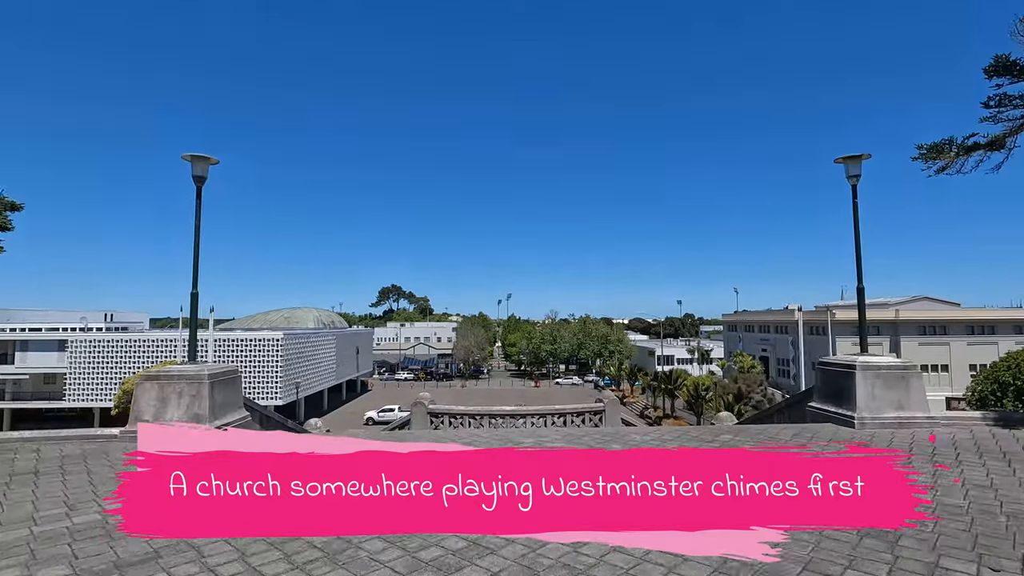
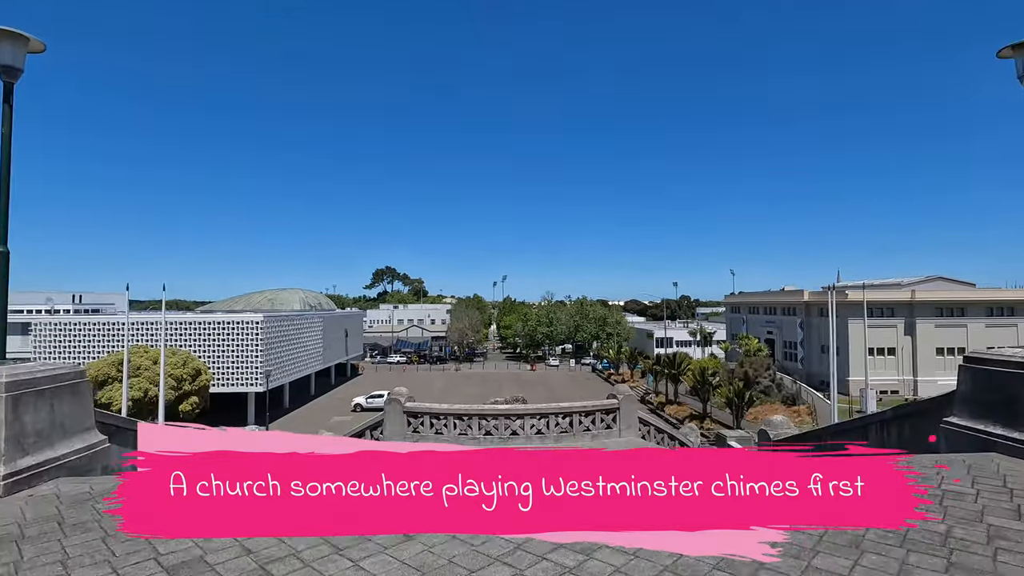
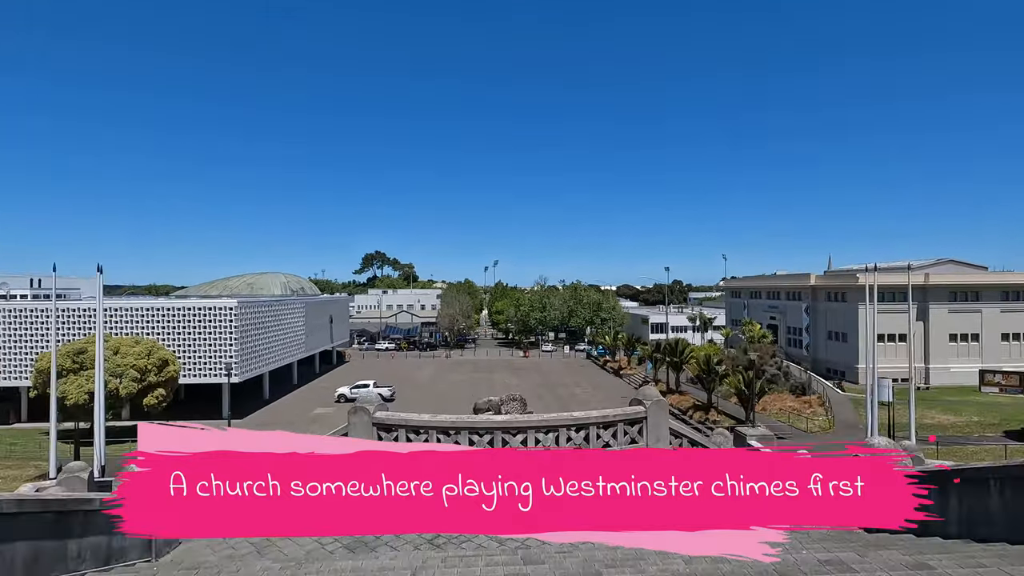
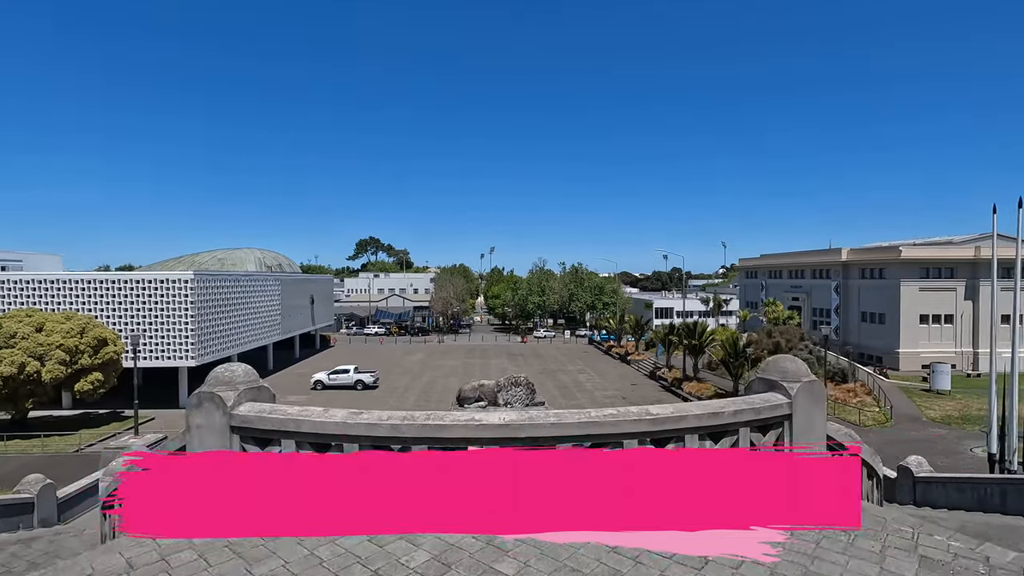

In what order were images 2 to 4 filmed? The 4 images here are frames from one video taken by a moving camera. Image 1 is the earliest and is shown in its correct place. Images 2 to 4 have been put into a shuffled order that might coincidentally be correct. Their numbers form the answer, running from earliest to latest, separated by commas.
2, 3, 4
